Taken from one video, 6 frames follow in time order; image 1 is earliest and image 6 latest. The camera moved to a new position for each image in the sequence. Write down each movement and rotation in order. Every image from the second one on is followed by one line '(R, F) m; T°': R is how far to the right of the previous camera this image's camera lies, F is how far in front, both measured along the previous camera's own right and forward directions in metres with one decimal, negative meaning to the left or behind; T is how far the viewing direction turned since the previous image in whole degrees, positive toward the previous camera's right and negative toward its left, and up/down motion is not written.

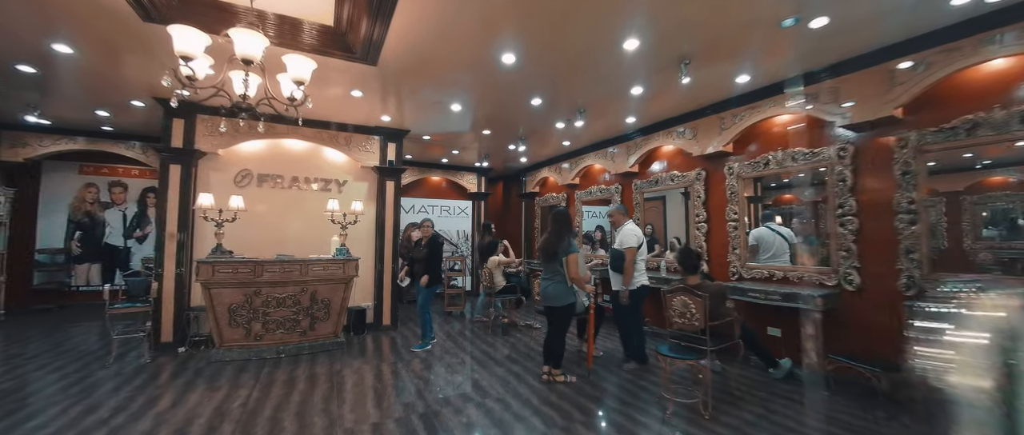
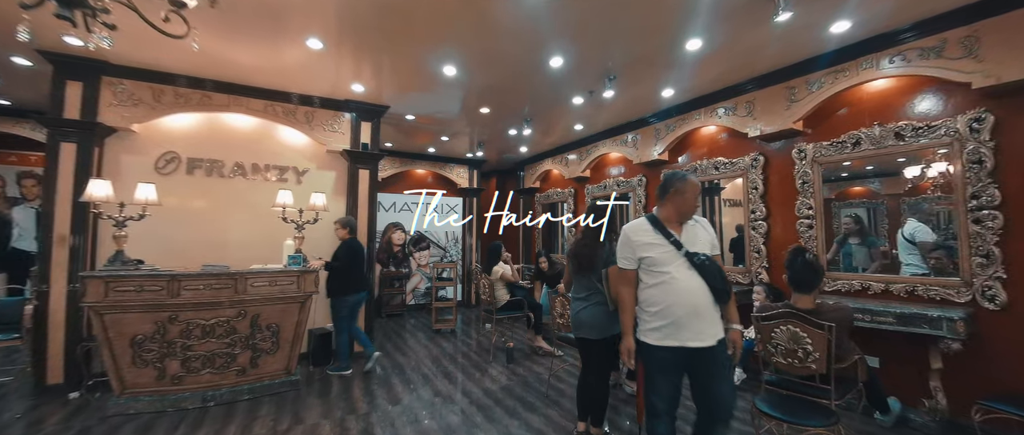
(-0.2, +1.1) m; +2°
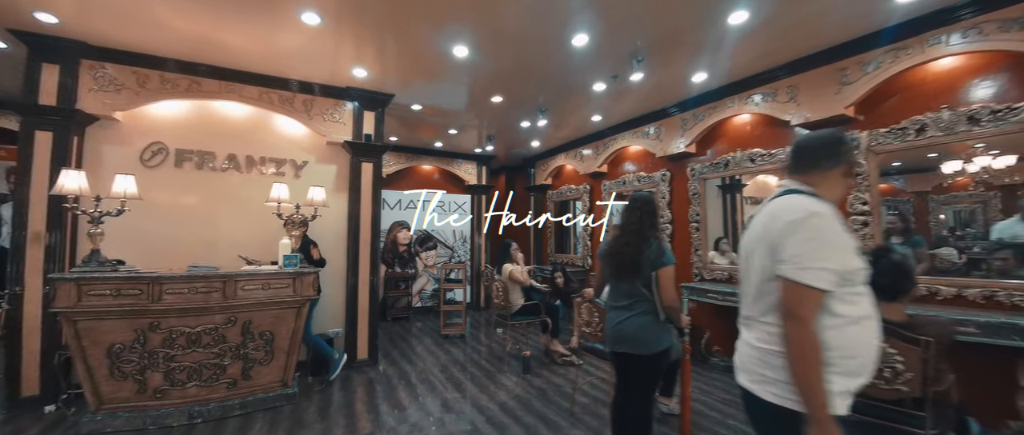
(-0.1, +0.3) m; 0°
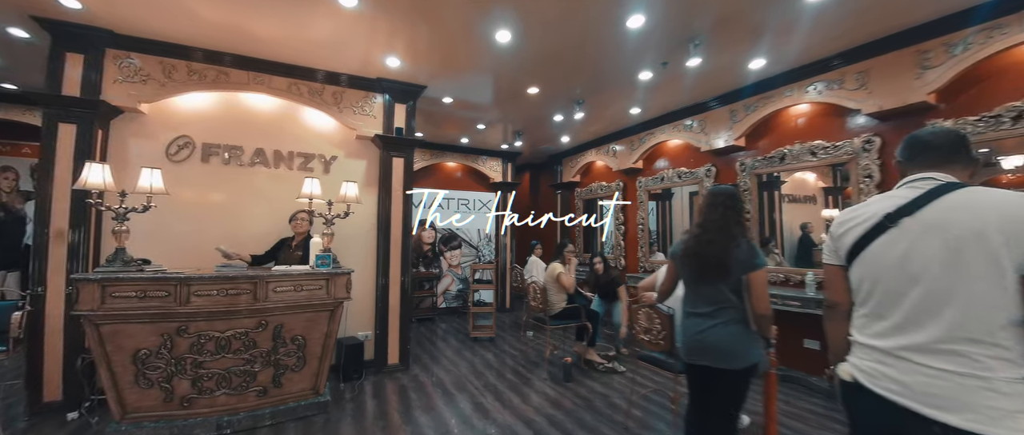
(-0.3, +0.2) m; -1°
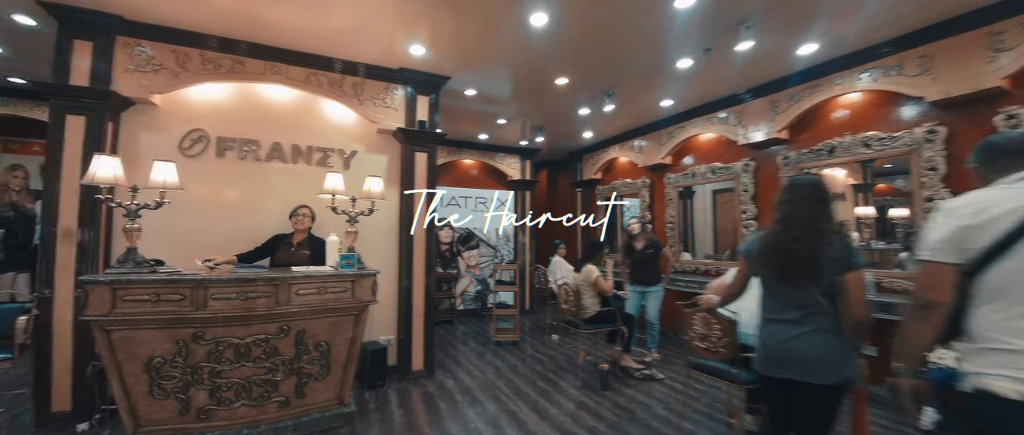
(-0.3, +0.2) m; -1°
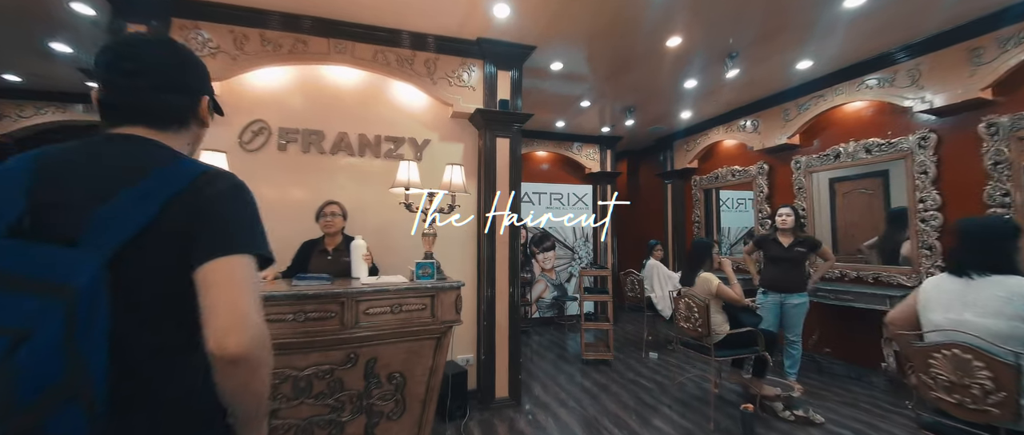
(-0.5, +0.6) m; -7°
